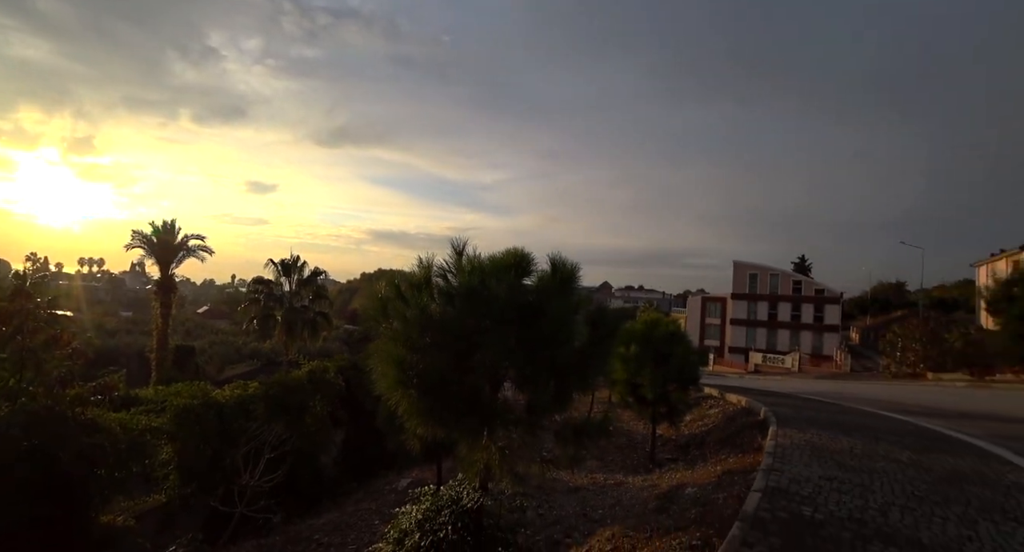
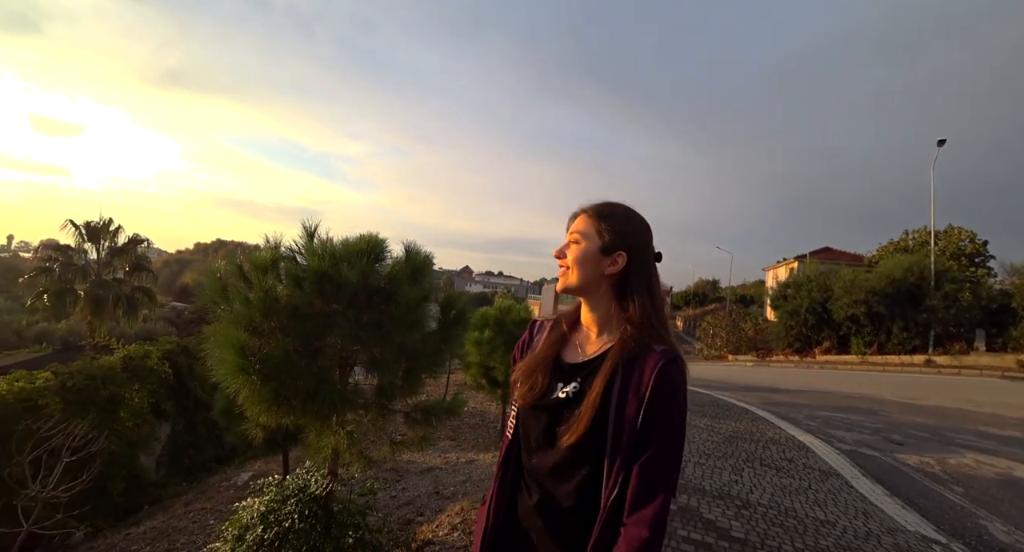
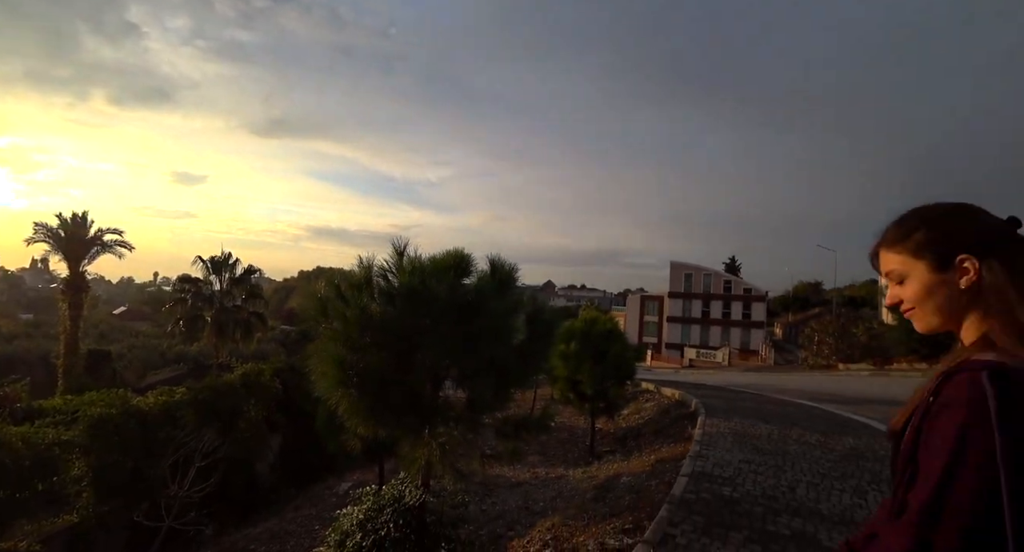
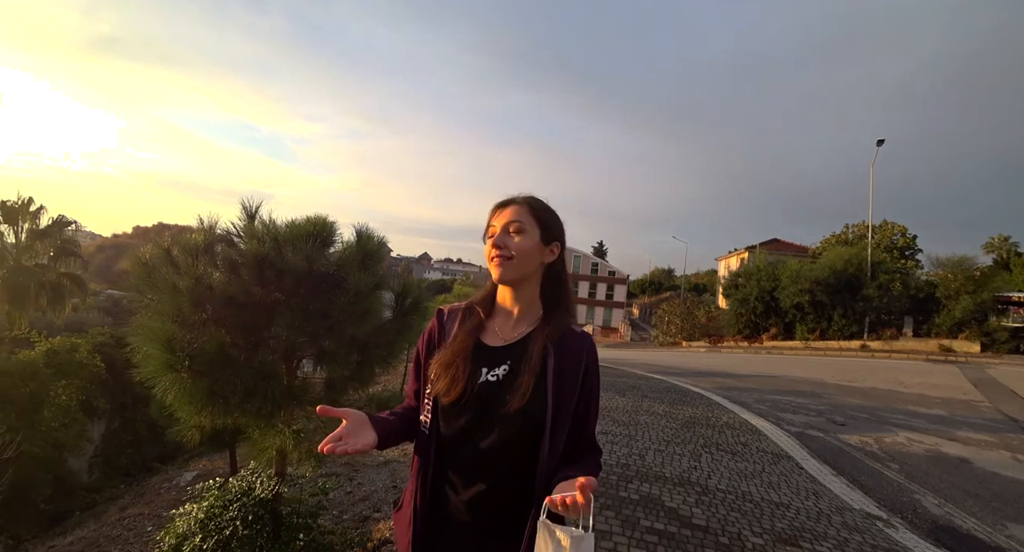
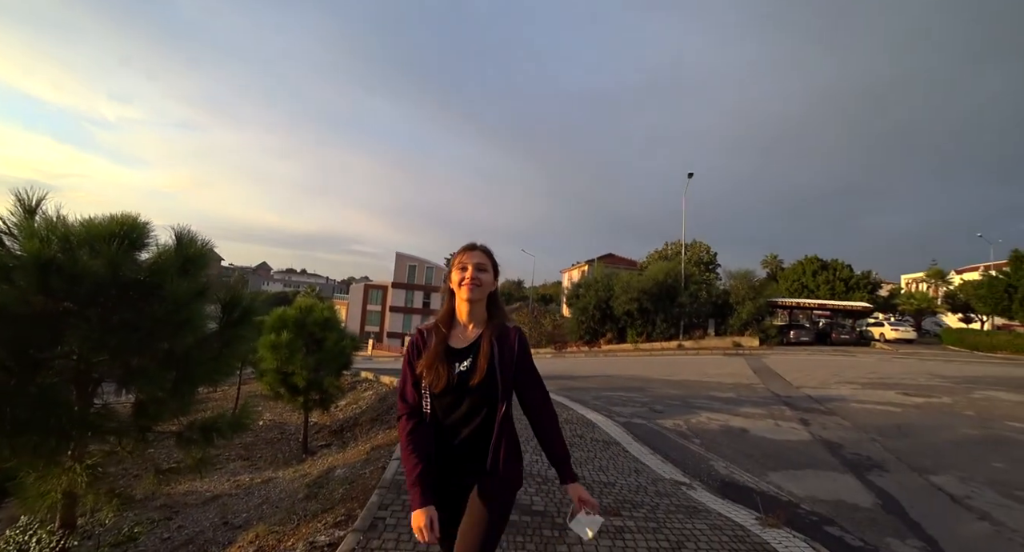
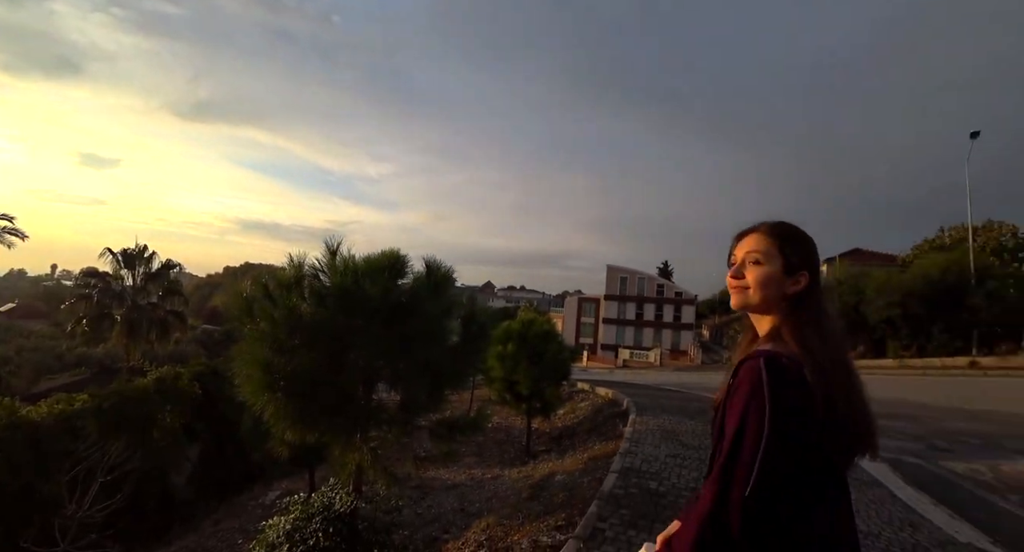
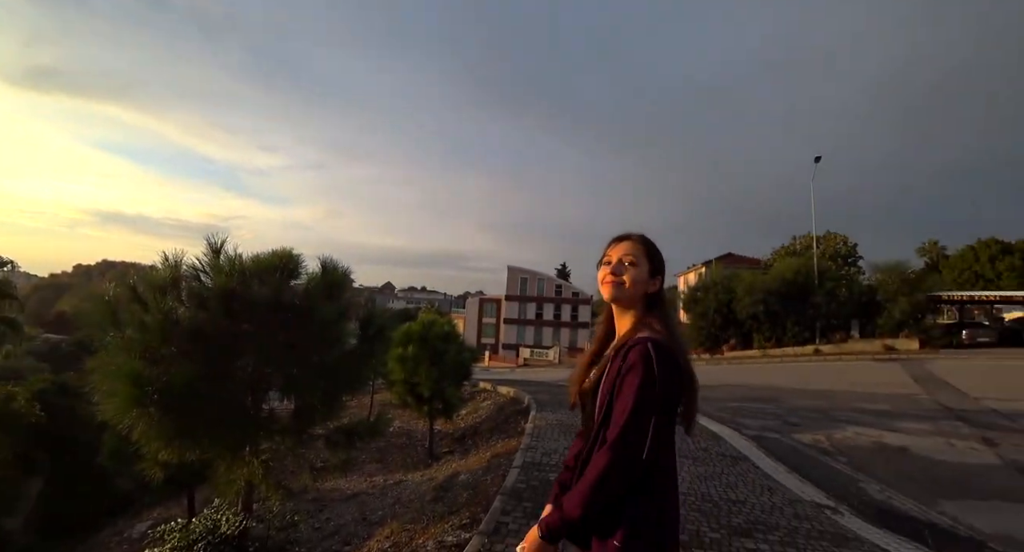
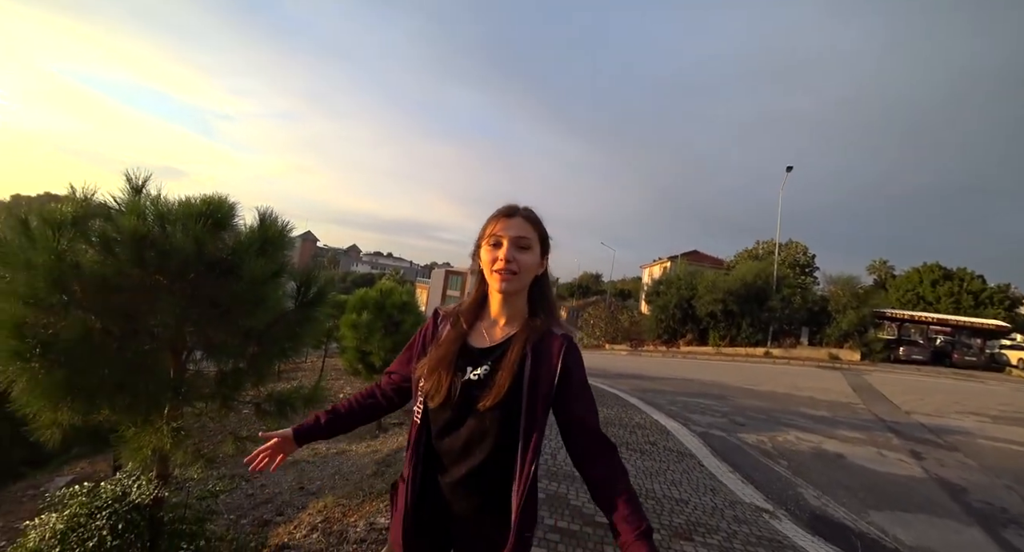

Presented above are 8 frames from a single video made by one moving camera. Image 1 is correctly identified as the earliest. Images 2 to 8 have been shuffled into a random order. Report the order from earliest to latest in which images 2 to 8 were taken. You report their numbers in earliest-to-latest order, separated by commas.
3, 6, 7, 5, 8, 4, 2
